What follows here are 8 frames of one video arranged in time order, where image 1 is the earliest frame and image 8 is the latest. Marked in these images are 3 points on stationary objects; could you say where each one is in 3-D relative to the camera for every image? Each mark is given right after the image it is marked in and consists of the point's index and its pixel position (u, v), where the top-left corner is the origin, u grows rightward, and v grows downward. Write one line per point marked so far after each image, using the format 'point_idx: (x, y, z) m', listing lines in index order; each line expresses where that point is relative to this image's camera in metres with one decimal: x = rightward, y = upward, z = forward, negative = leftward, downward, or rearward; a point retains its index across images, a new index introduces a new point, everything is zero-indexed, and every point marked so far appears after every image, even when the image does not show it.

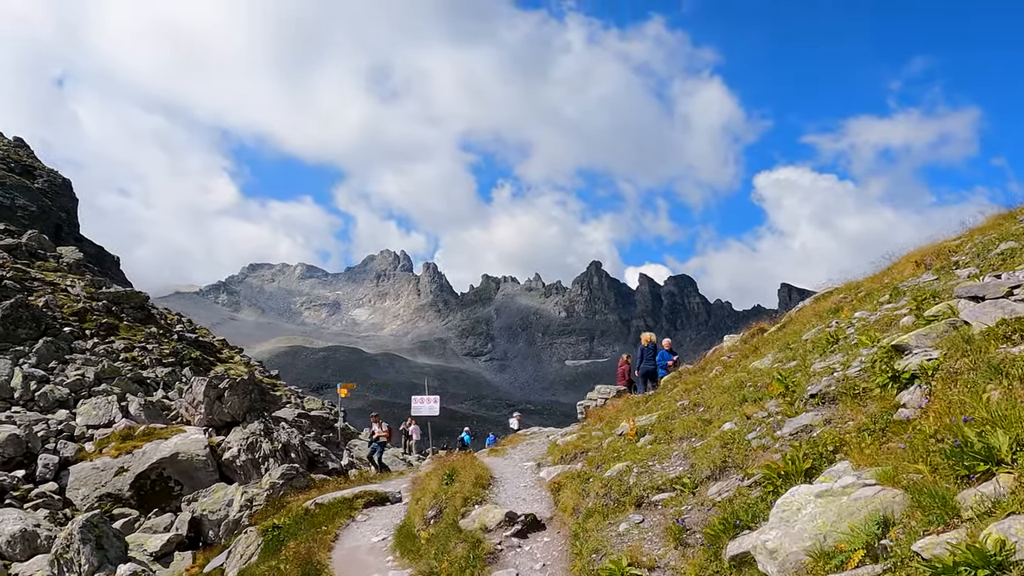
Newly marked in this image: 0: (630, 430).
0: (+3.1, -3.8, +15.8) m
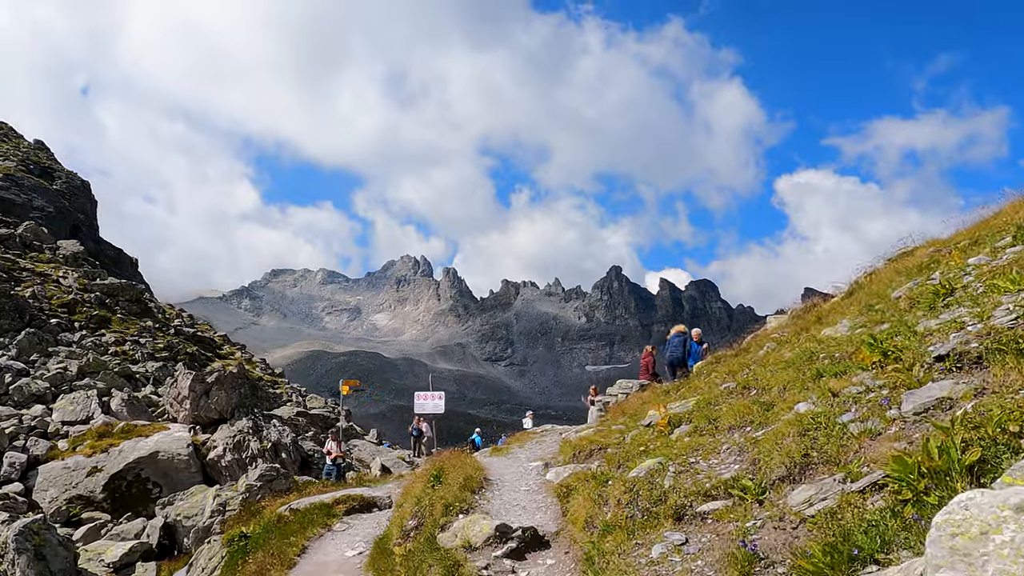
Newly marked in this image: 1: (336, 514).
0: (+3.1, -2.7, +12.4) m
1: (-5.7, -7.4, +19.5) m
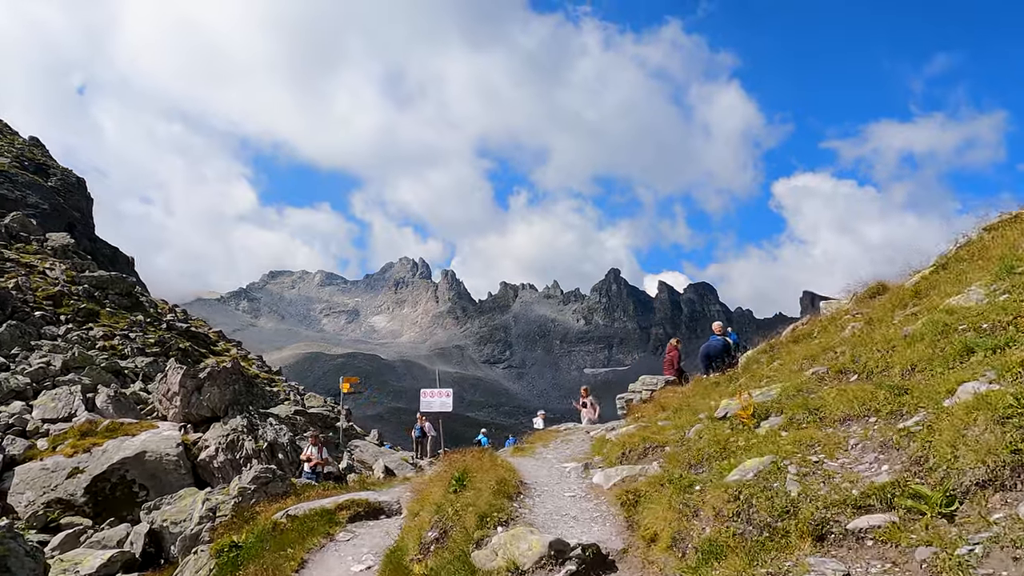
0: (+3.8, -2.1, +10.2) m
1: (-5.0, -6.8, +17.3) m
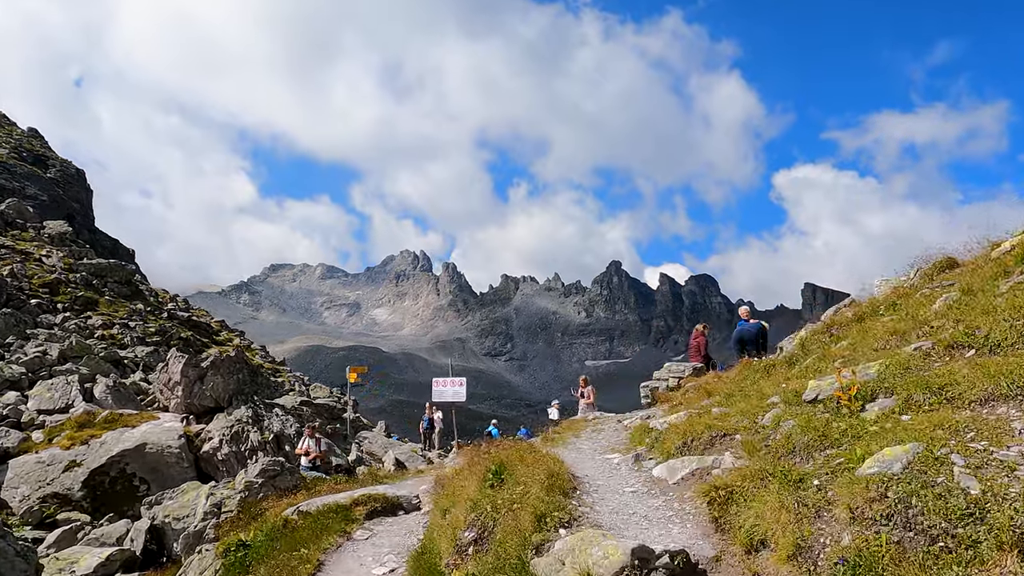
0: (+4.6, -1.5, +8.8) m
1: (-4.2, -6.2, +15.9) m
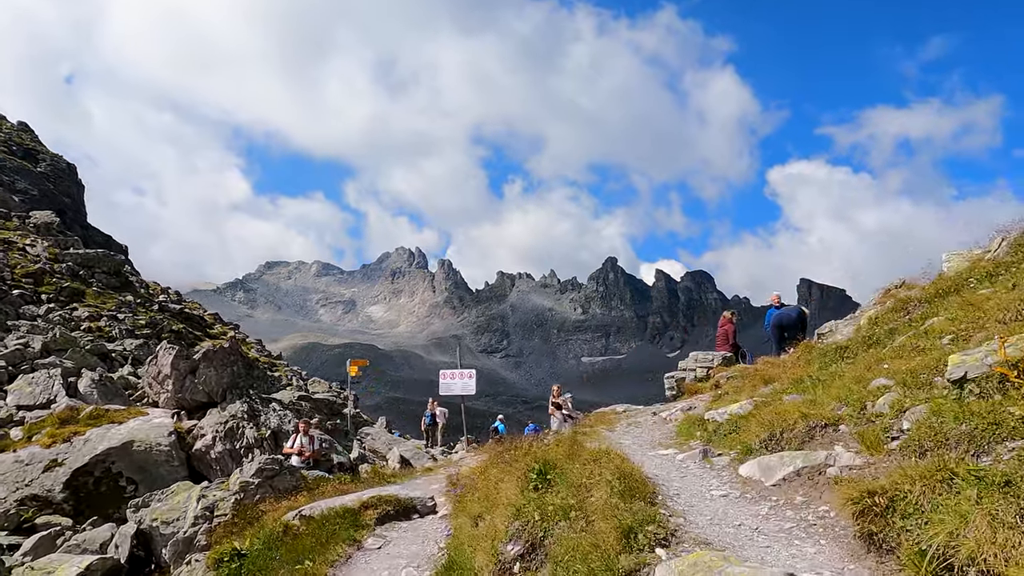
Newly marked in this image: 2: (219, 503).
0: (+5.4, -1.0, +7.0) m
1: (-3.5, -5.6, +14.1) m
2: (-8.7, -6.4, +17.7) m
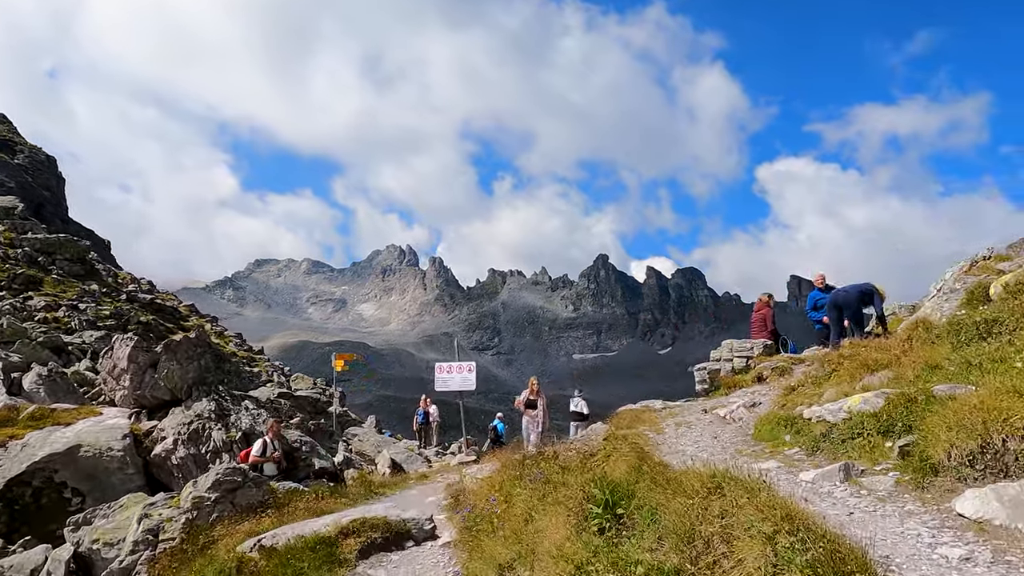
0: (+5.9, -0.3, +3.8) m
1: (-3.0, -4.9, +10.8) m
2: (-8.3, -5.7, +14.3) m
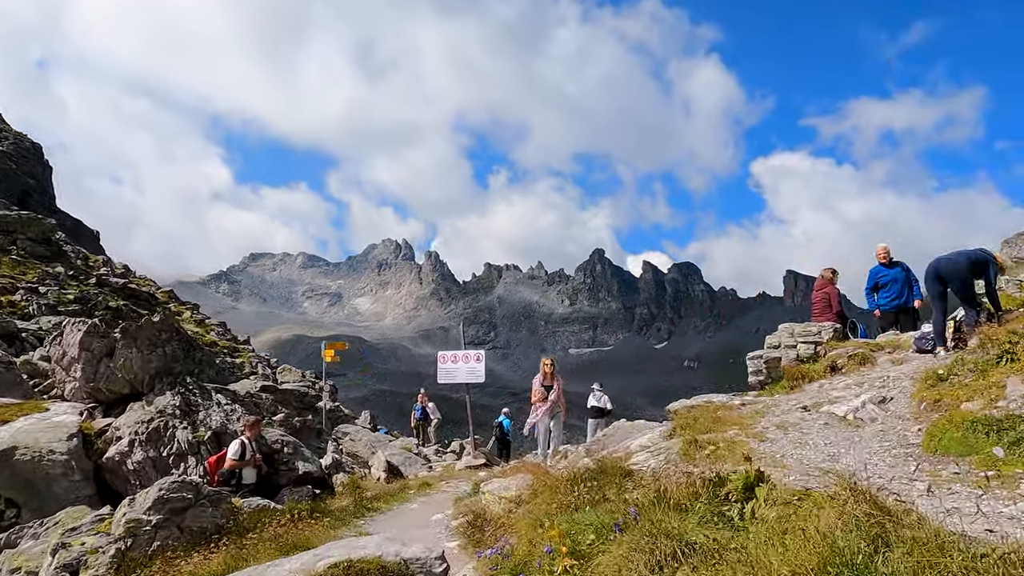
0: (+6.6, +0.4, +0.4) m
1: (-2.4, -4.1, +7.4) m
2: (-7.7, -4.9, +10.8) m
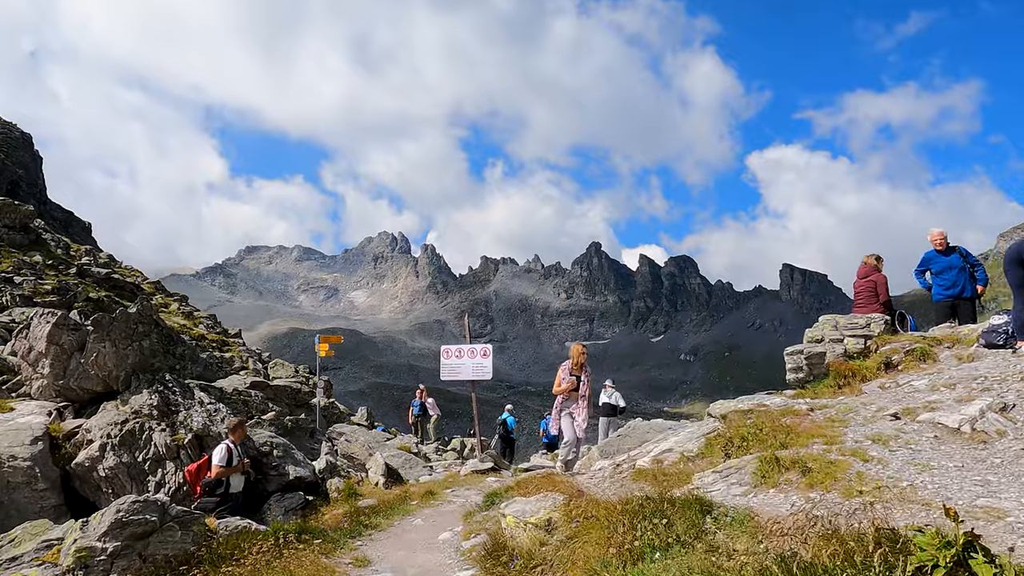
0: (+7.1, +0.5, -1.4) m
1: (-2.0, -3.9, +5.6) m
2: (-7.3, -4.6, +9.0) m
